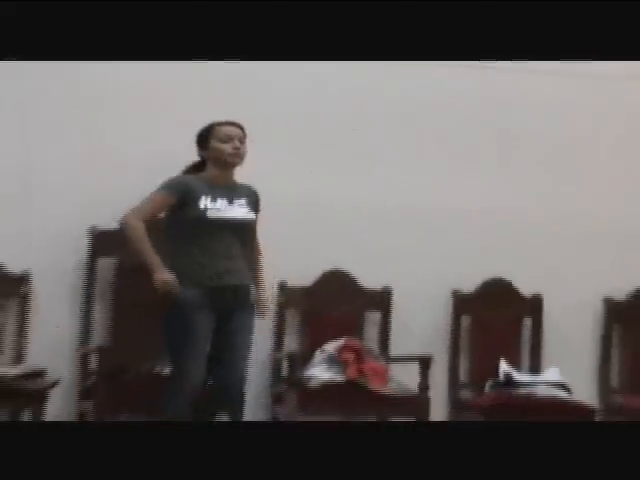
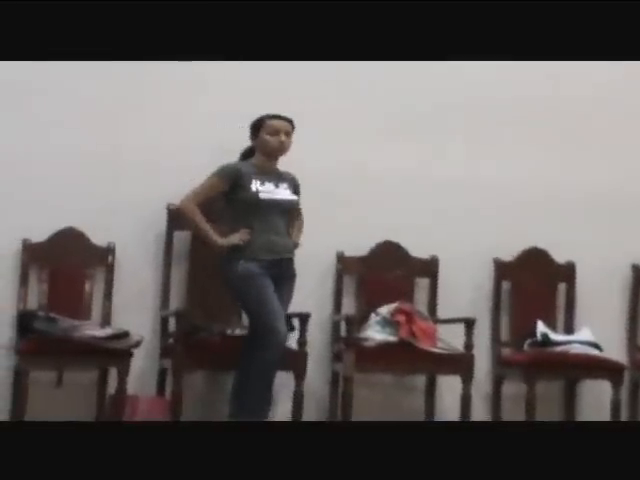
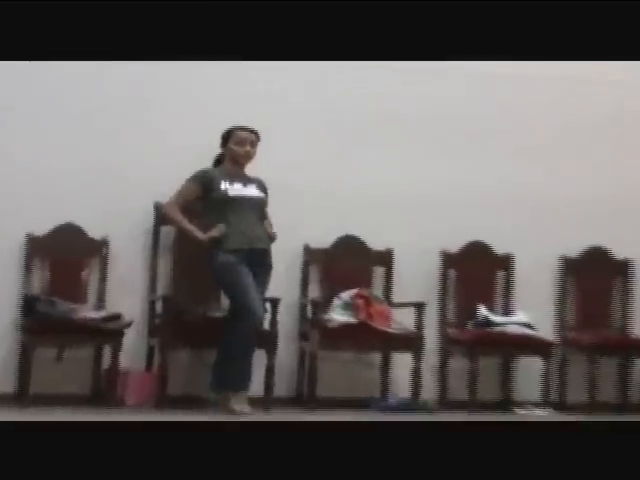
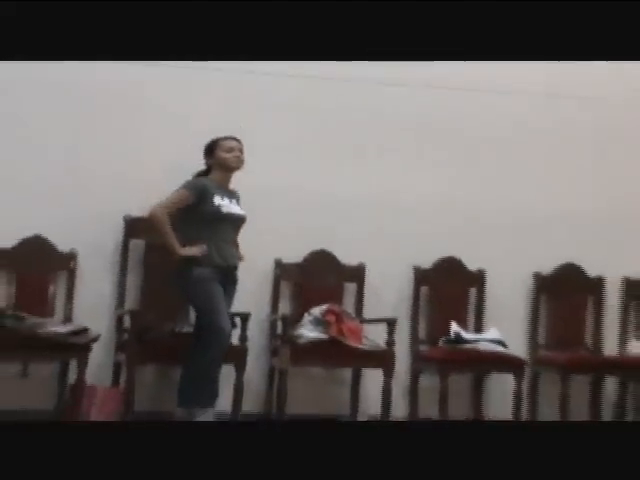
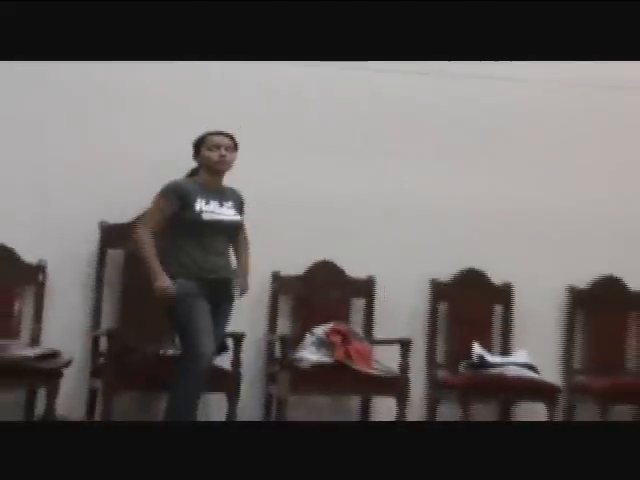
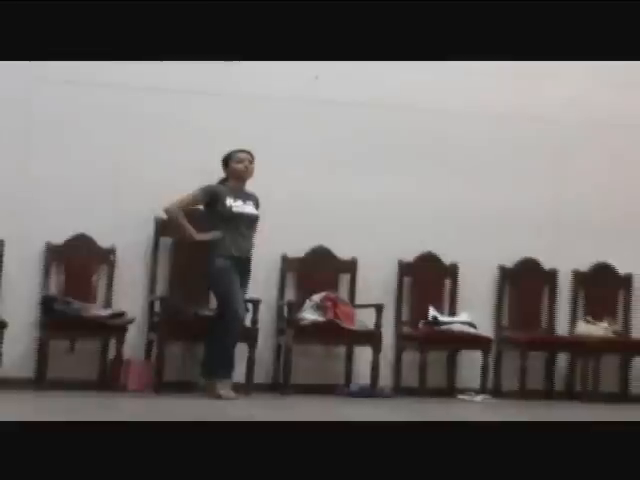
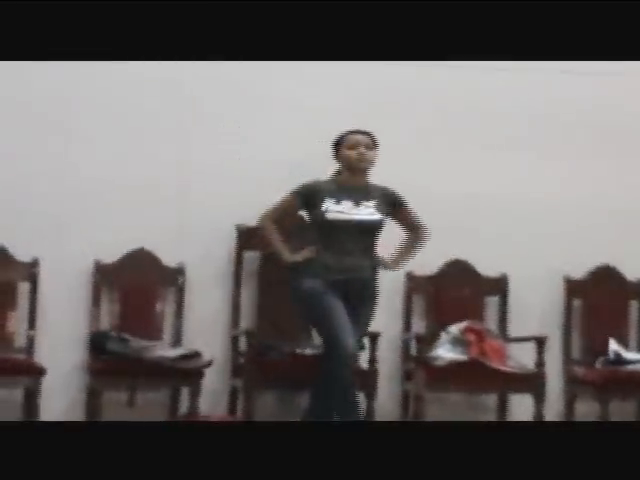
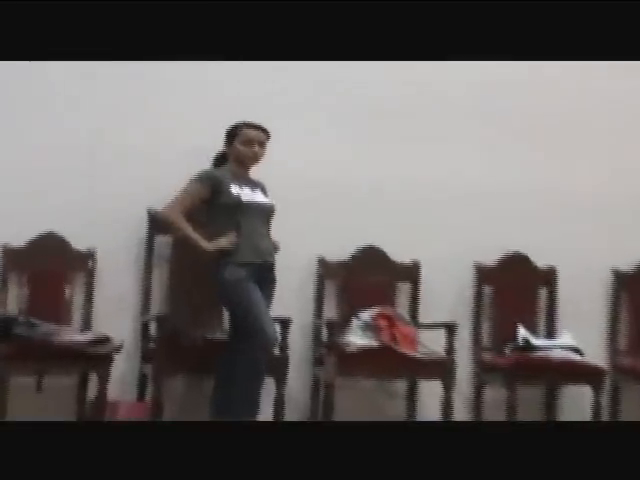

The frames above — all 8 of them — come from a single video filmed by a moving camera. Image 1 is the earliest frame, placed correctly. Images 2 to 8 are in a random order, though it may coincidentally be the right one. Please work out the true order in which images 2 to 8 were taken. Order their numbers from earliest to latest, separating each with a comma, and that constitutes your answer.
5, 4, 6, 3, 8, 2, 7
